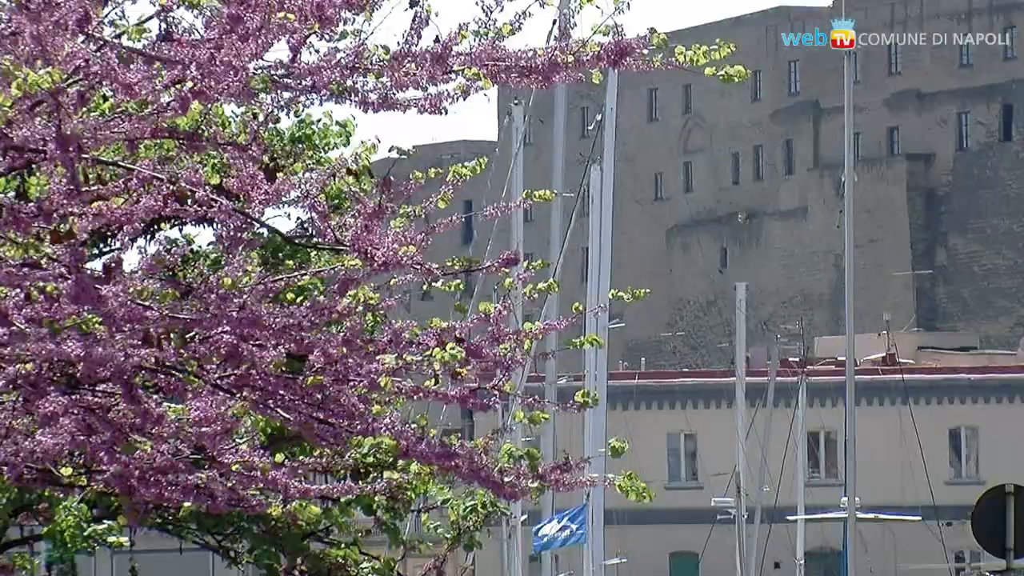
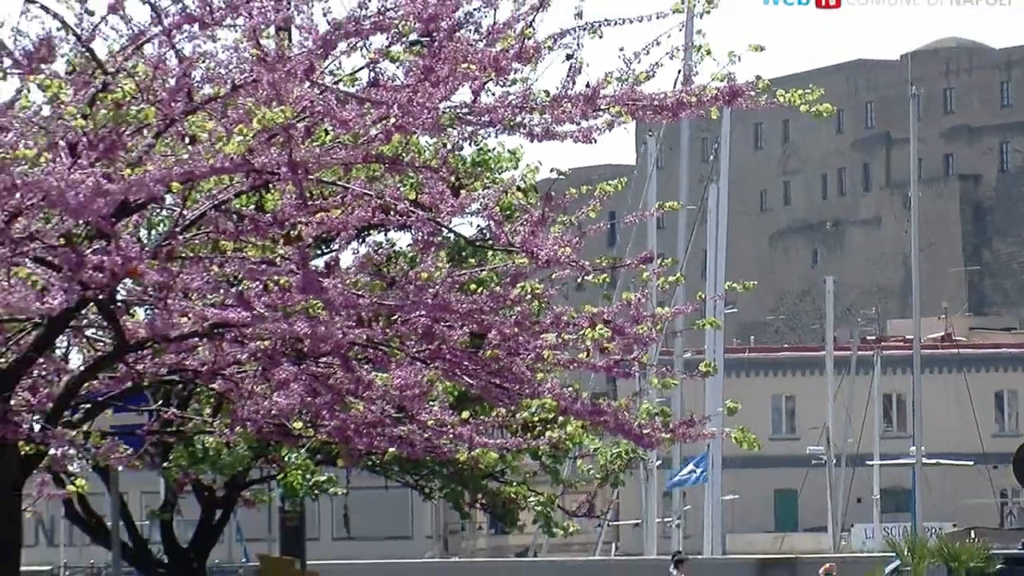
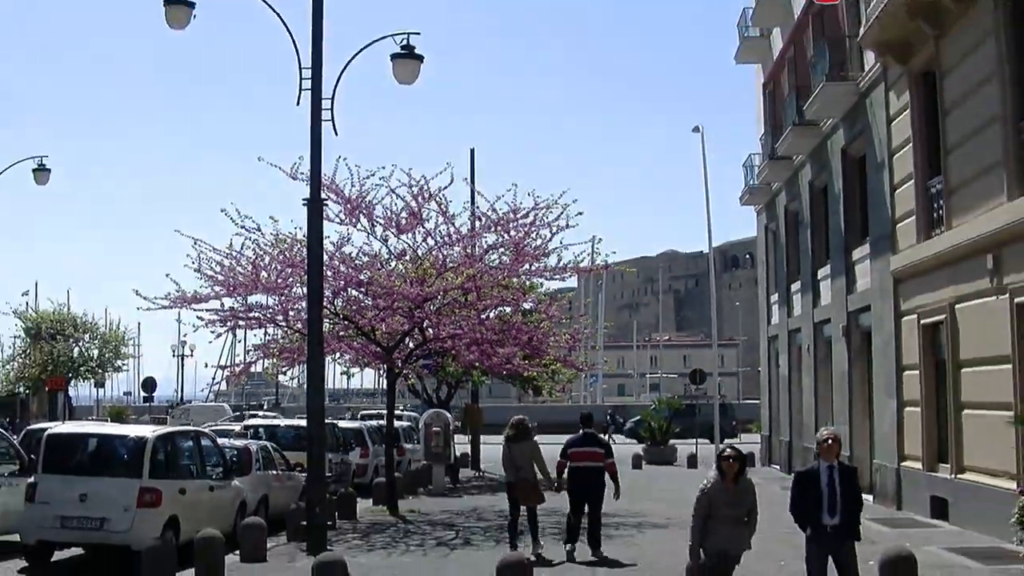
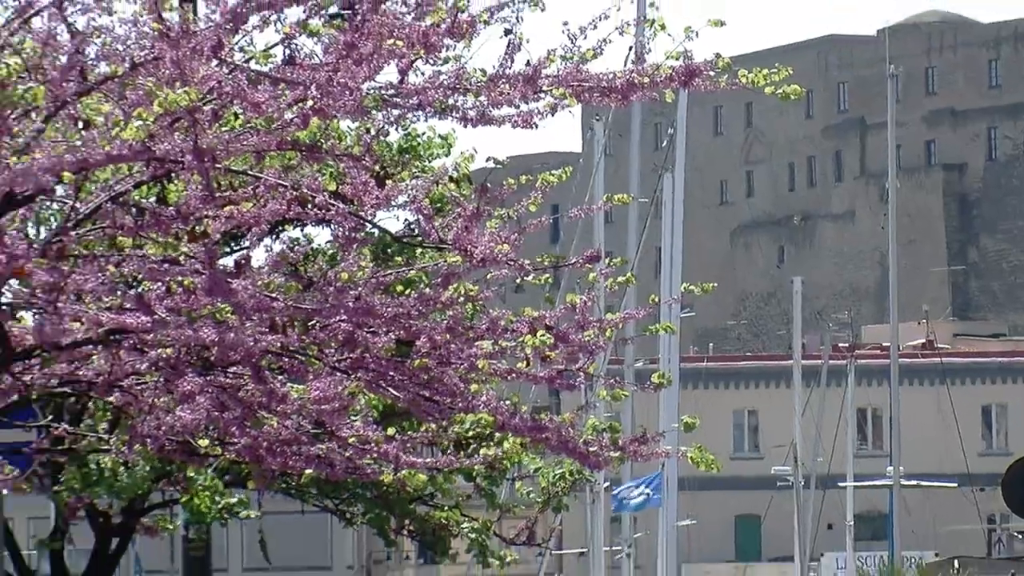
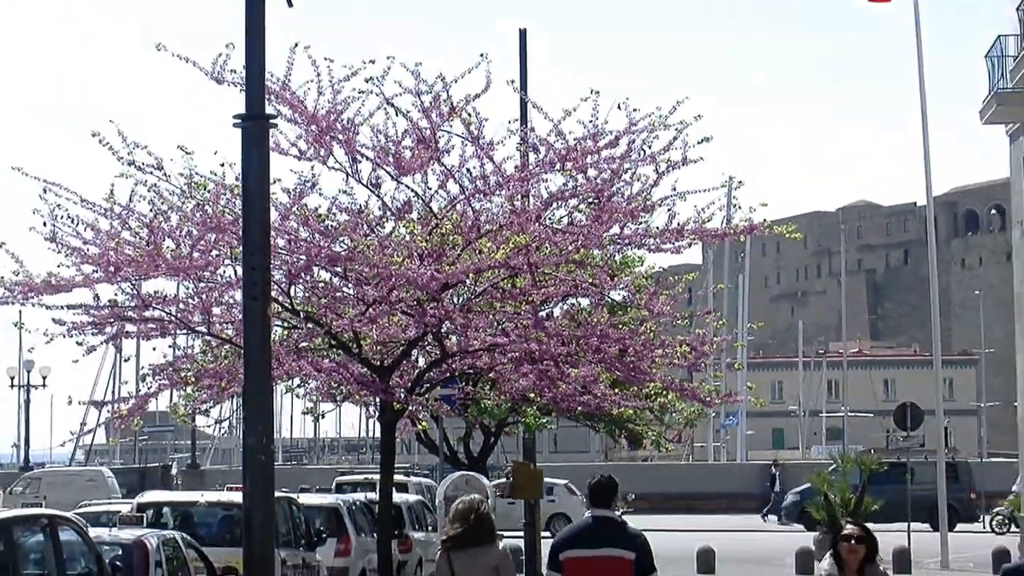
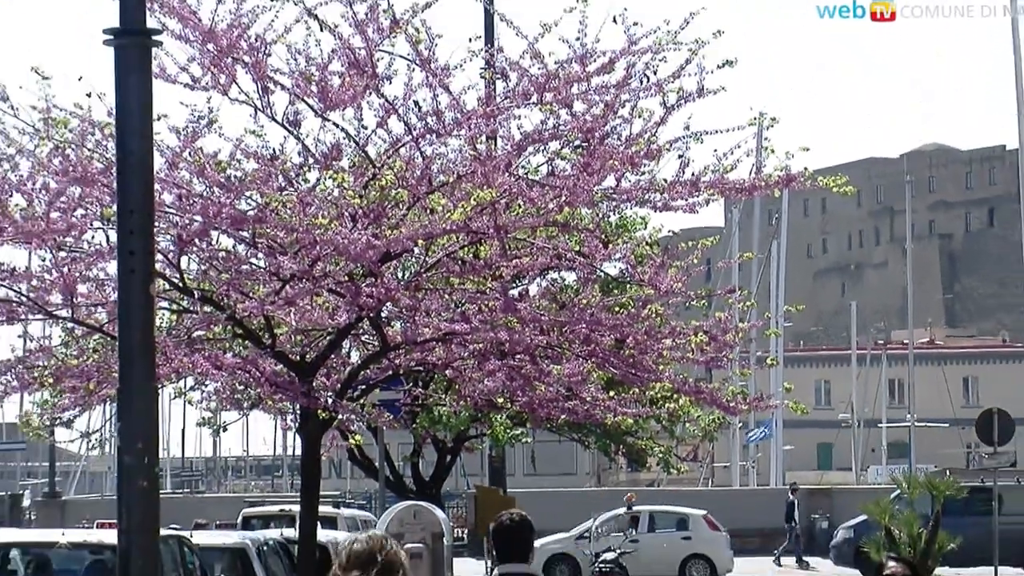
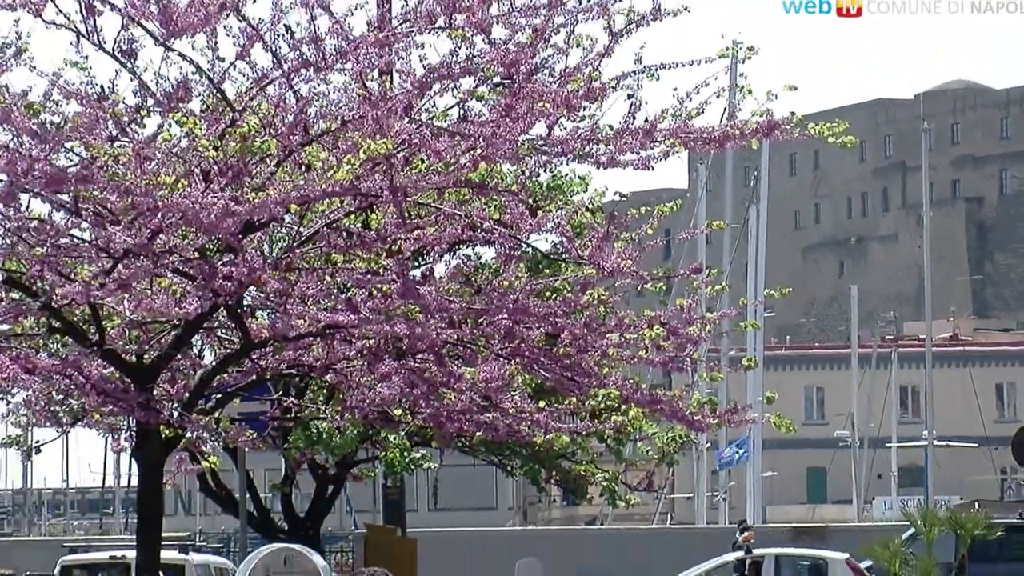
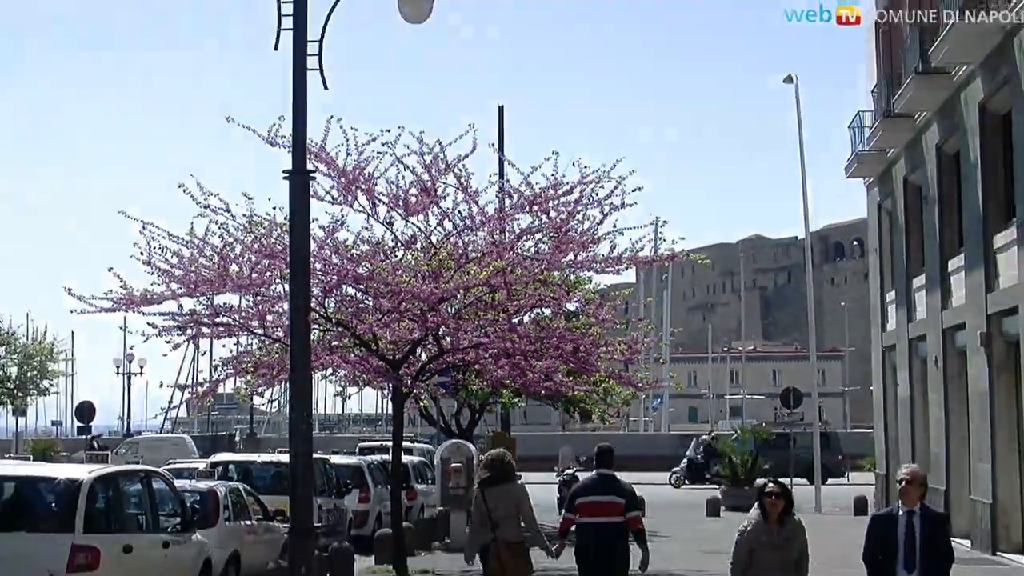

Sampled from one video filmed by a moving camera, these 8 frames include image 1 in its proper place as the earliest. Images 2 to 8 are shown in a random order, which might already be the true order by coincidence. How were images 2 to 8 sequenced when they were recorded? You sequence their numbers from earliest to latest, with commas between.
4, 2, 7, 6, 5, 8, 3
